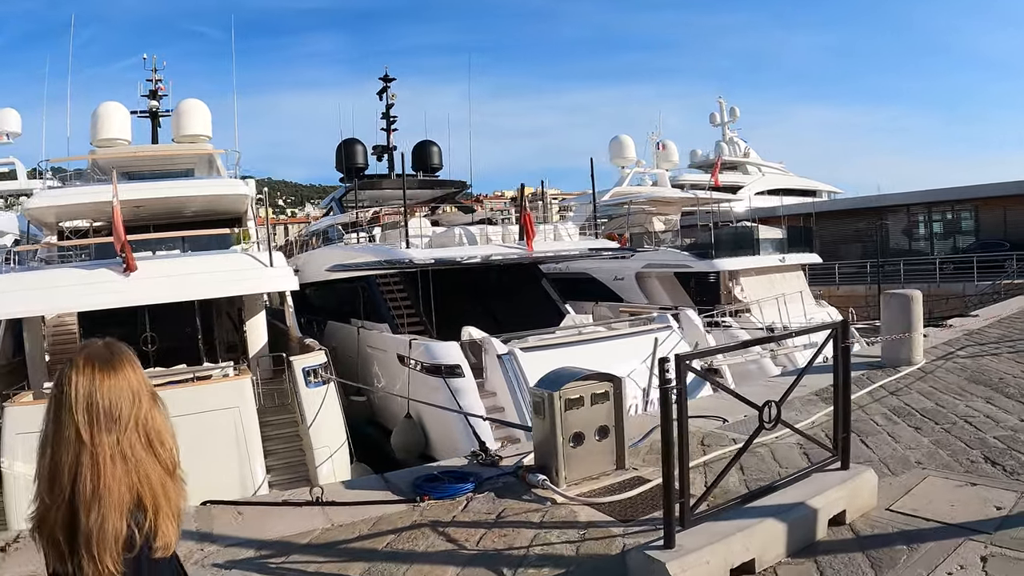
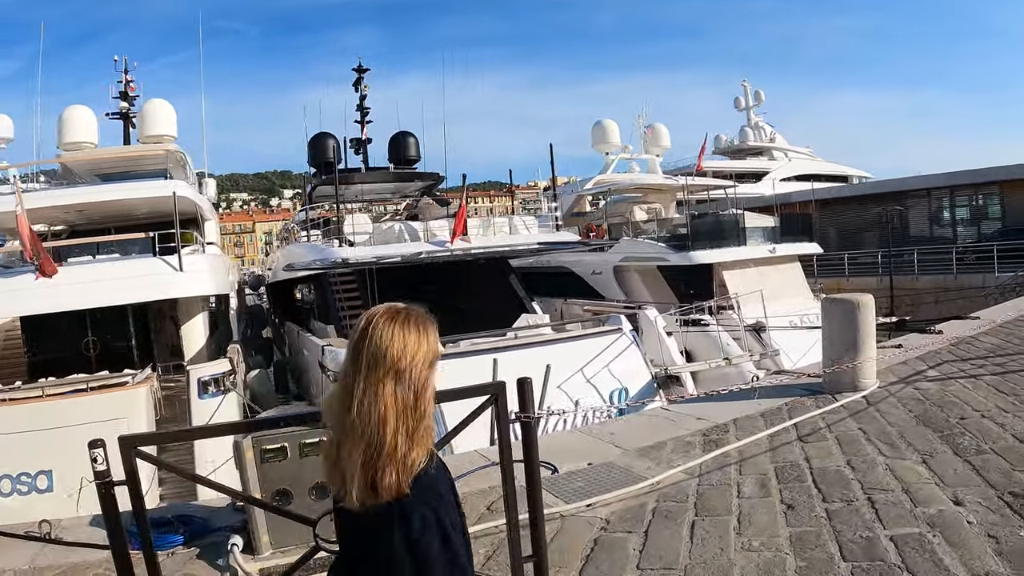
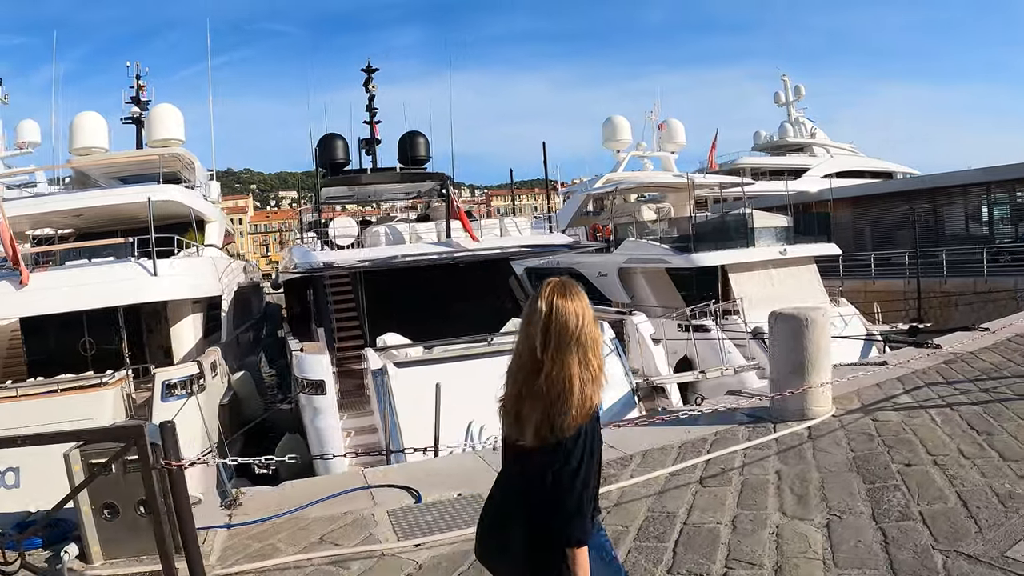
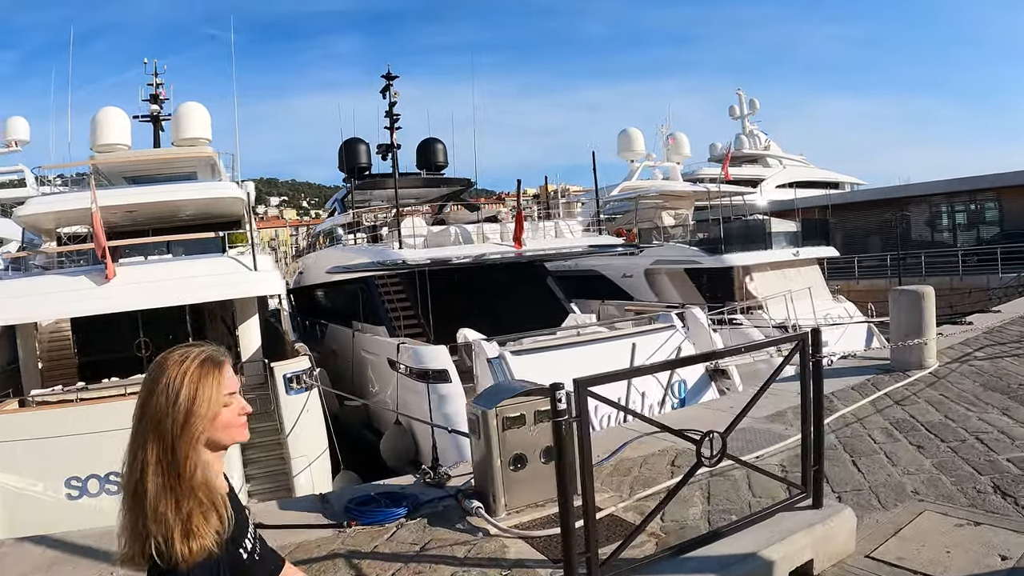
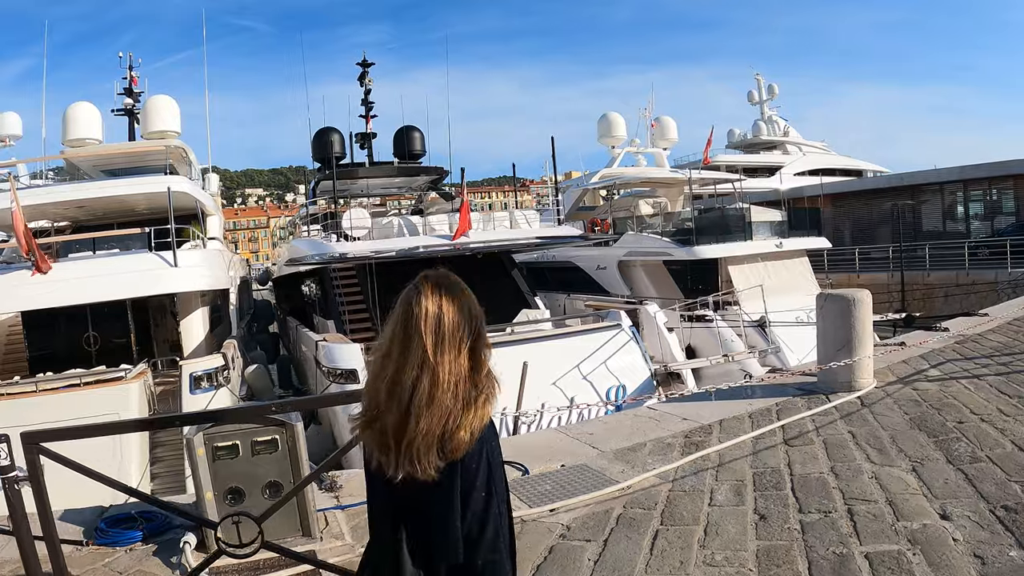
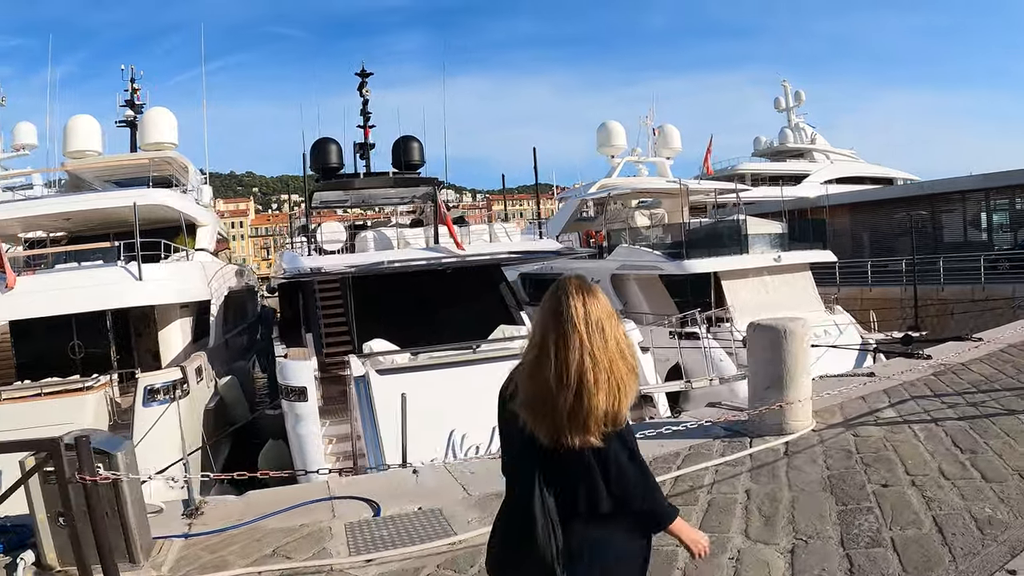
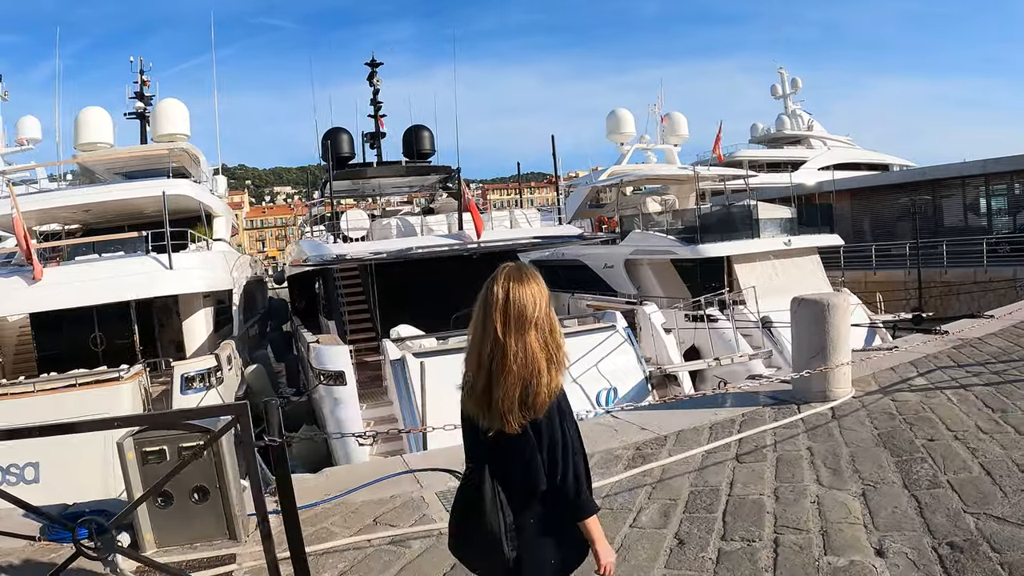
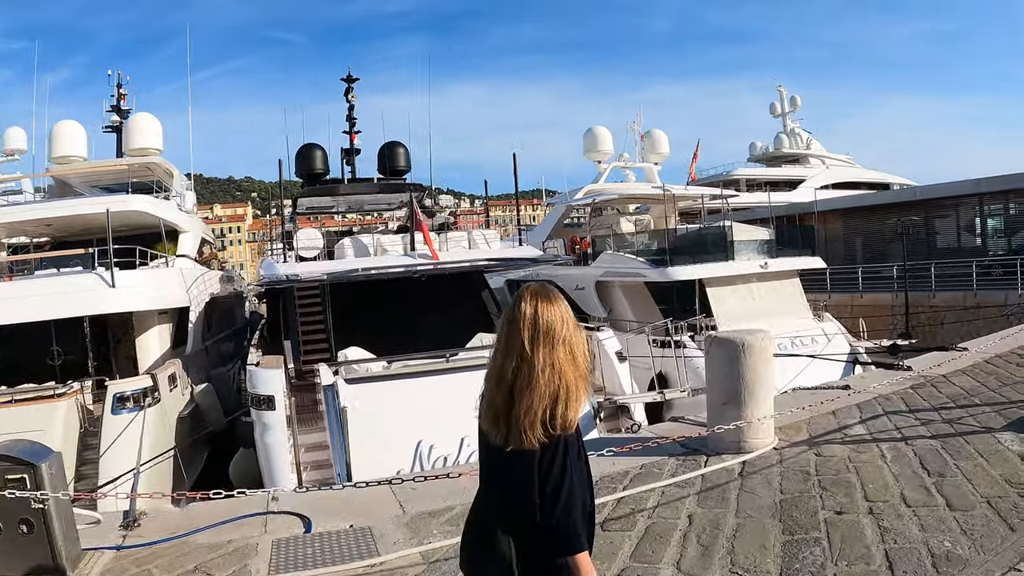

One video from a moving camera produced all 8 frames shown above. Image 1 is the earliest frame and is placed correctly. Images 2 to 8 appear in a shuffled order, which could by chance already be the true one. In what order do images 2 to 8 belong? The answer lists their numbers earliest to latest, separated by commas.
4, 2, 5, 7, 3, 6, 8
